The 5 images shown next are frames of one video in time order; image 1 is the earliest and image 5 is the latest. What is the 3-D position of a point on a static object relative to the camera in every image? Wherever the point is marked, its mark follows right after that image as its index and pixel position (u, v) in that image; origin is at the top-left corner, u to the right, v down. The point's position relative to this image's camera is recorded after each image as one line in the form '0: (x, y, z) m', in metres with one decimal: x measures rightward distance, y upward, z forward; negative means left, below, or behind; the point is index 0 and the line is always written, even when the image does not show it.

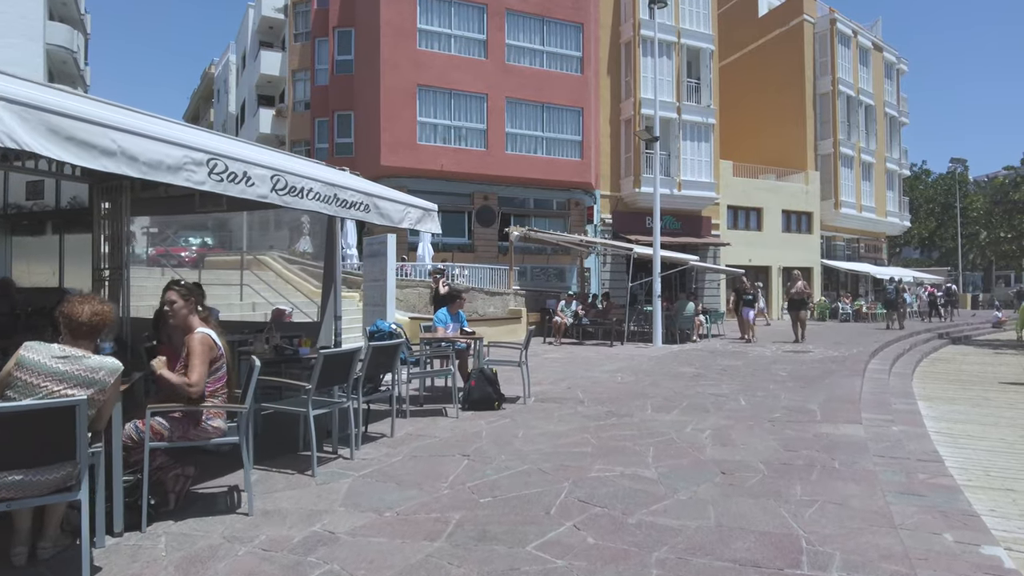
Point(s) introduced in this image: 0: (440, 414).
0: (-0.7, -1.3, +6.7) m
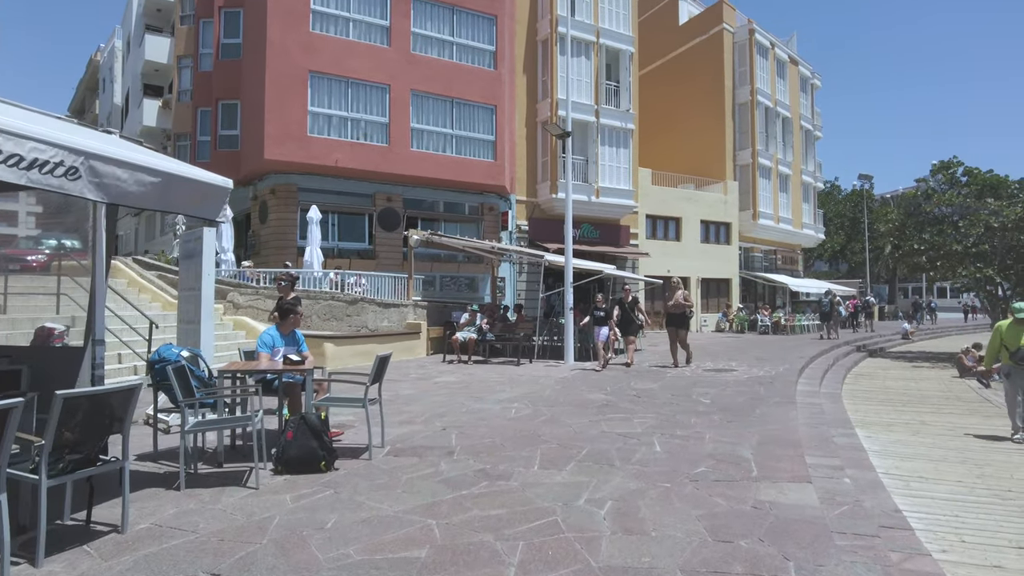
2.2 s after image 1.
0: (-2.0, -1.4, +4.7) m
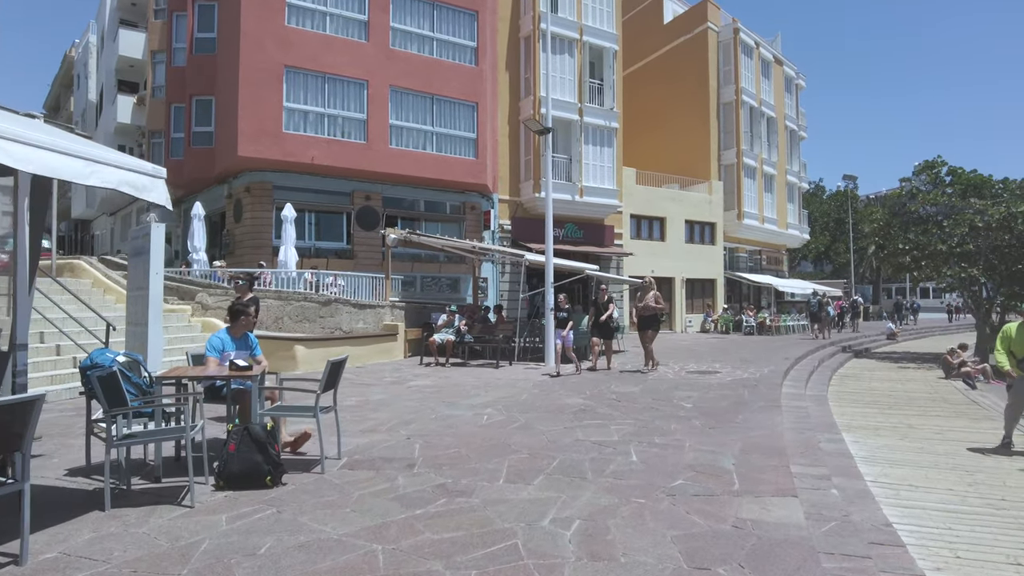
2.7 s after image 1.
0: (-2.2, -1.4, +4.2) m
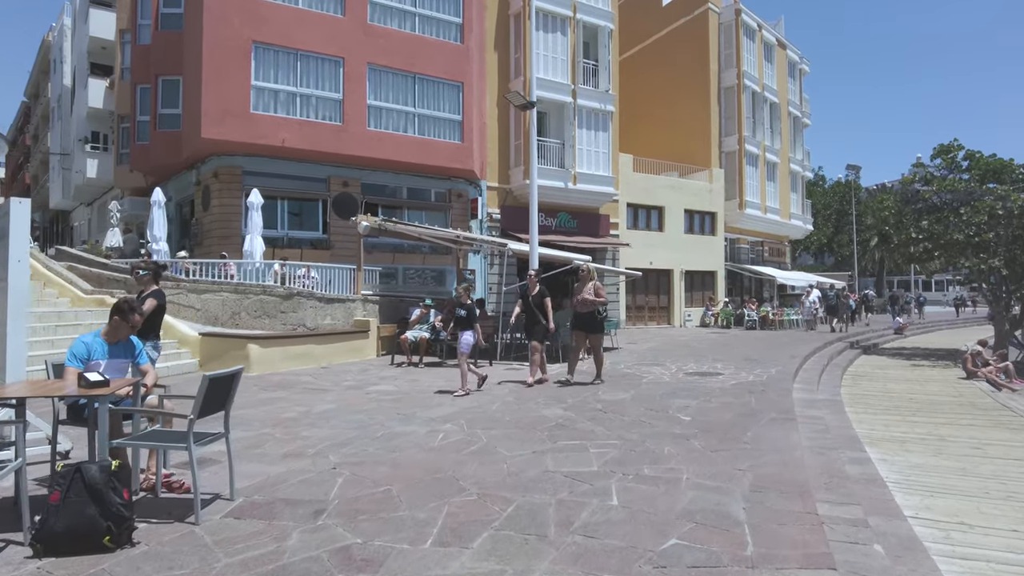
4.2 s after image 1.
0: (-2.6, -1.3, +3.0) m
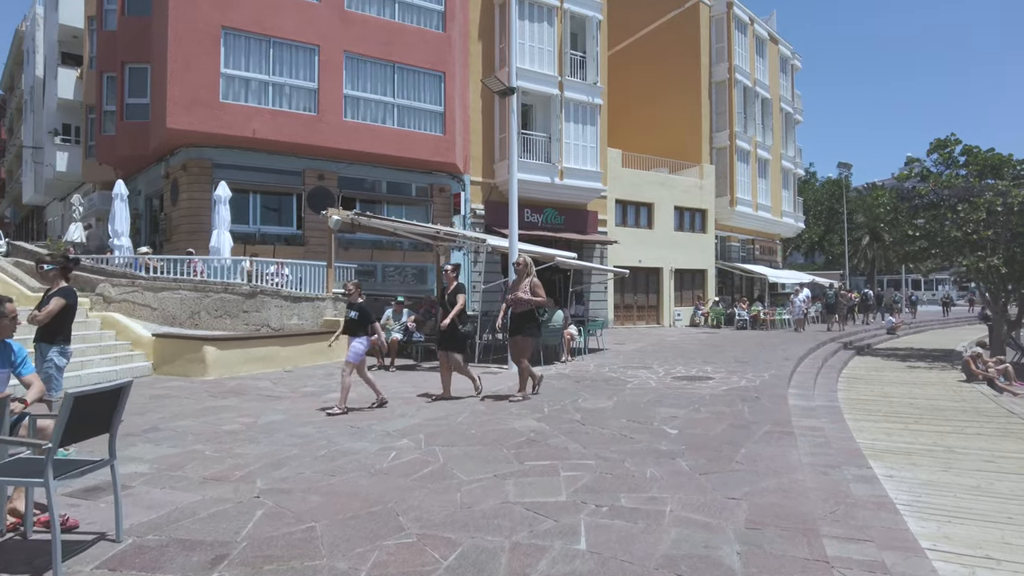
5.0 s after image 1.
0: (-2.8, -1.3, +2.2) m
